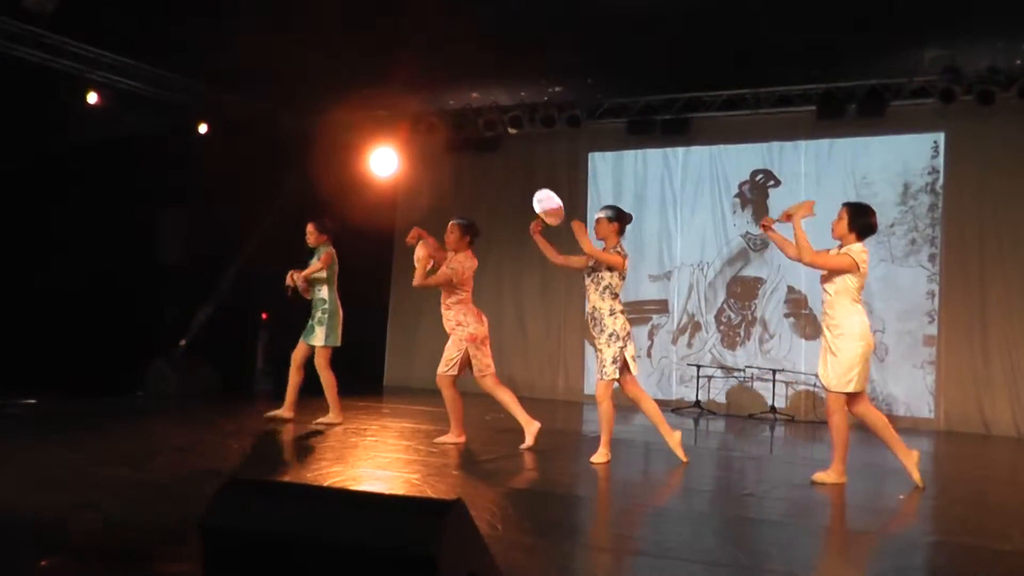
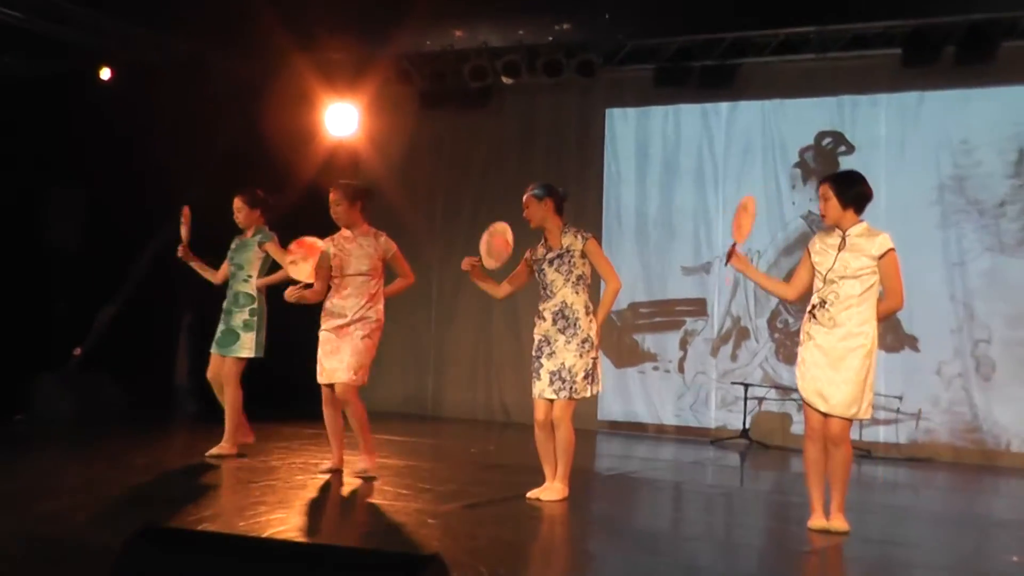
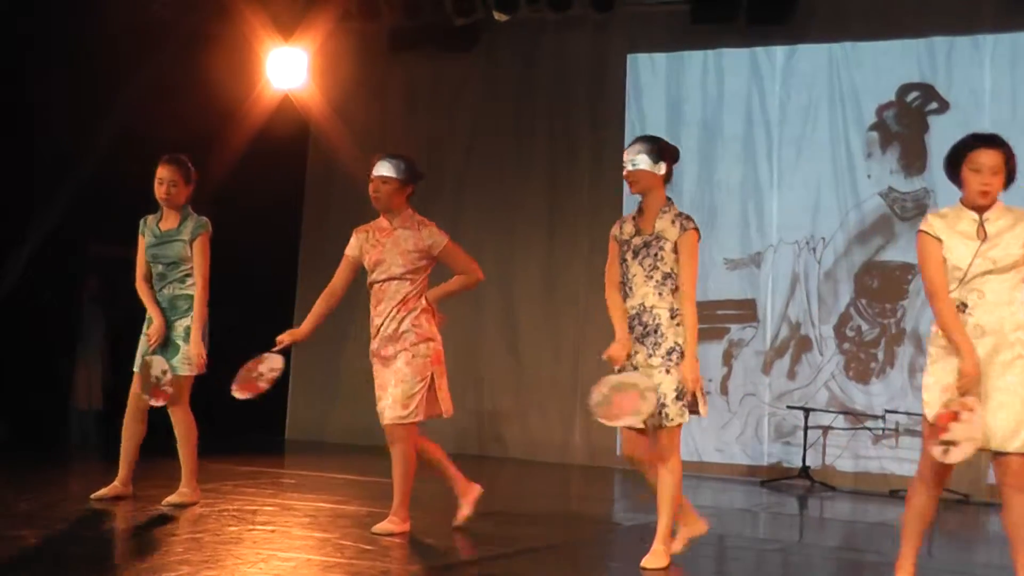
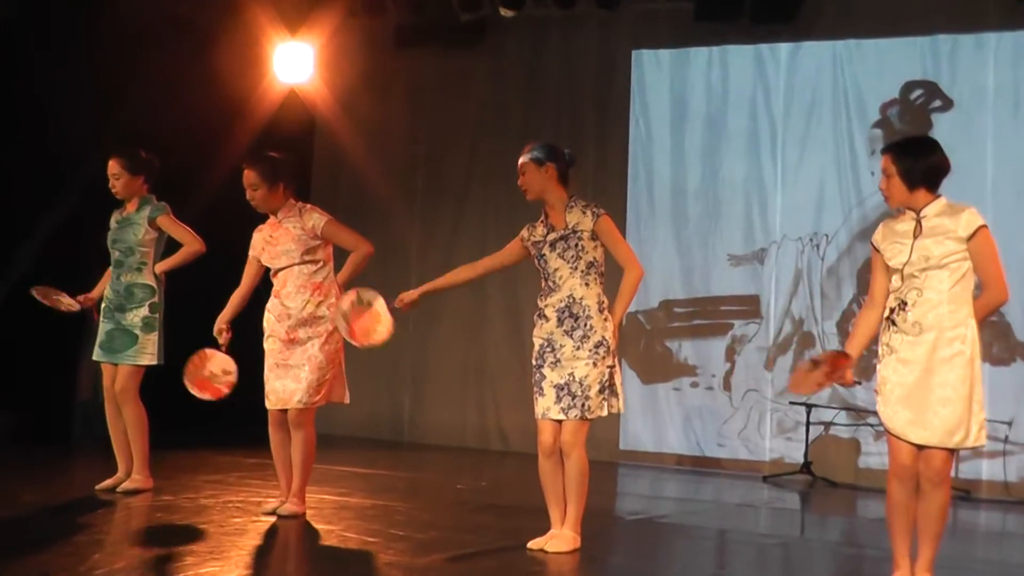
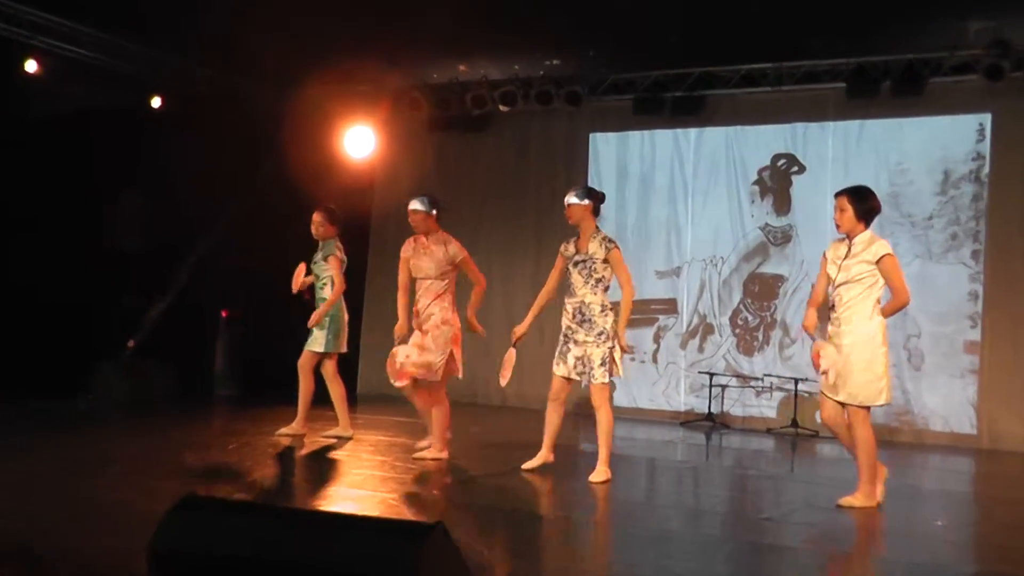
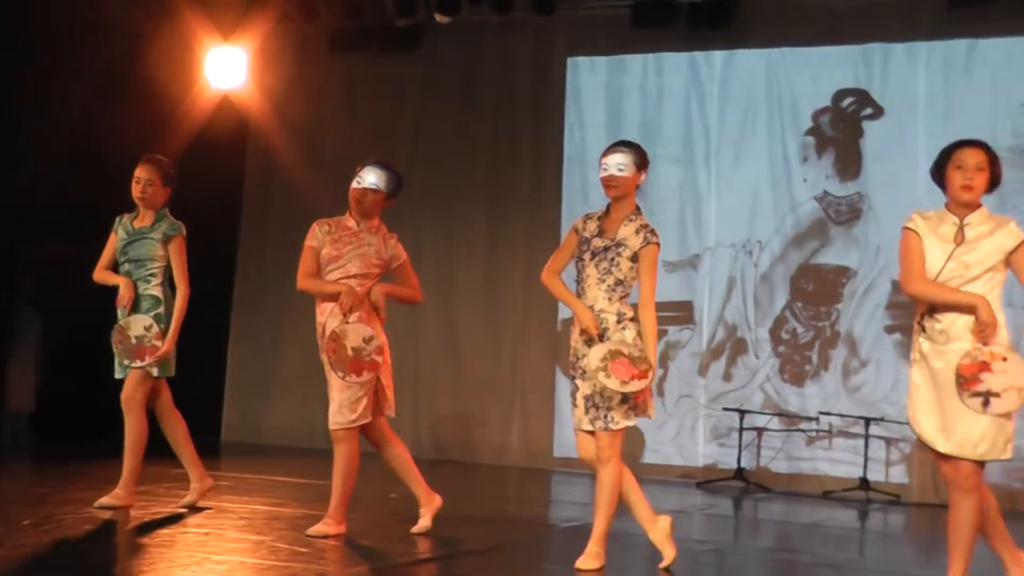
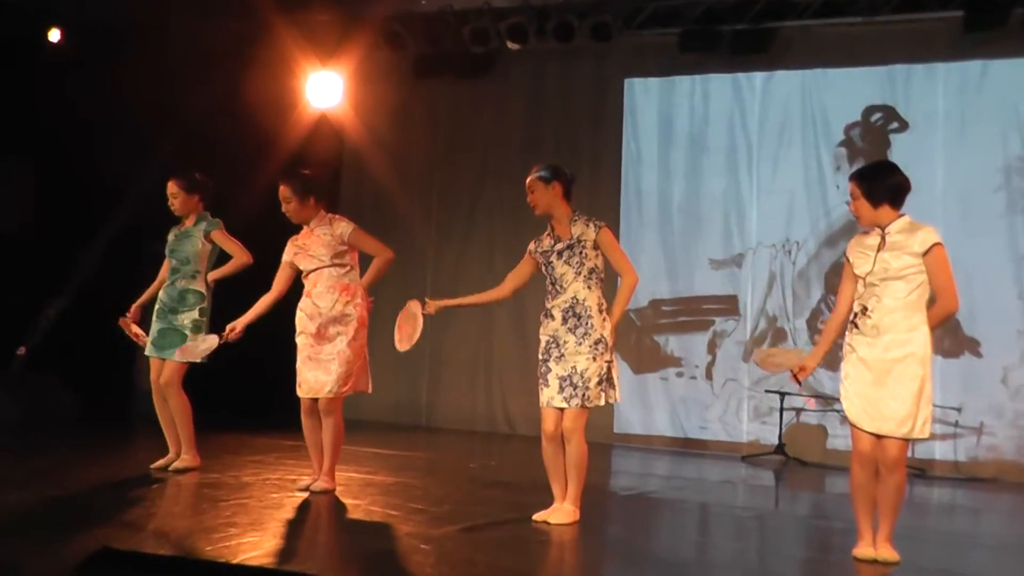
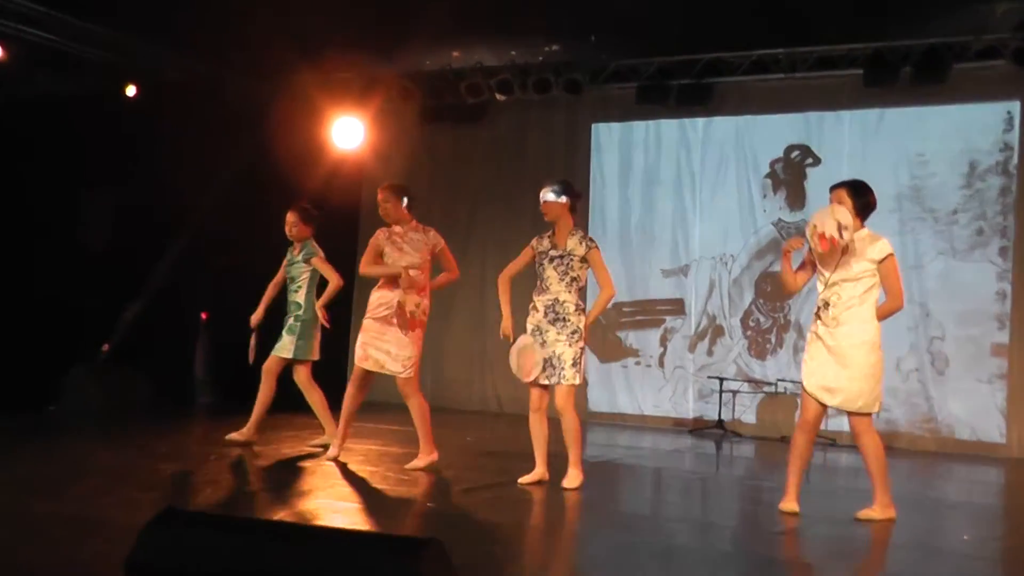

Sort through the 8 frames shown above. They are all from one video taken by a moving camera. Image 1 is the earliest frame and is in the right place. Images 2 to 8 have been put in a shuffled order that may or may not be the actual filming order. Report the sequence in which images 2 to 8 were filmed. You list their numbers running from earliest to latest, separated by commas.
5, 8, 2, 7, 4, 3, 6
